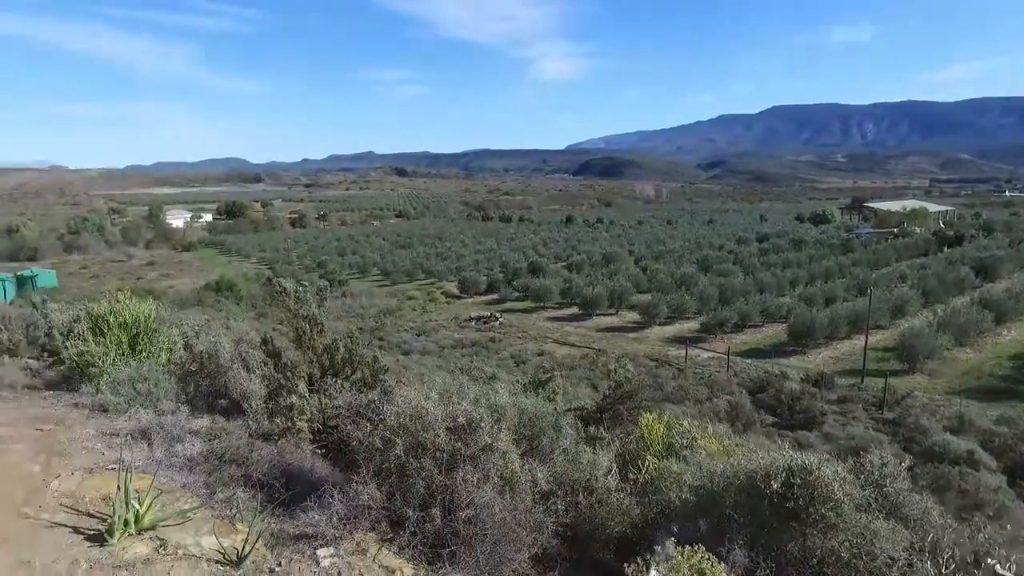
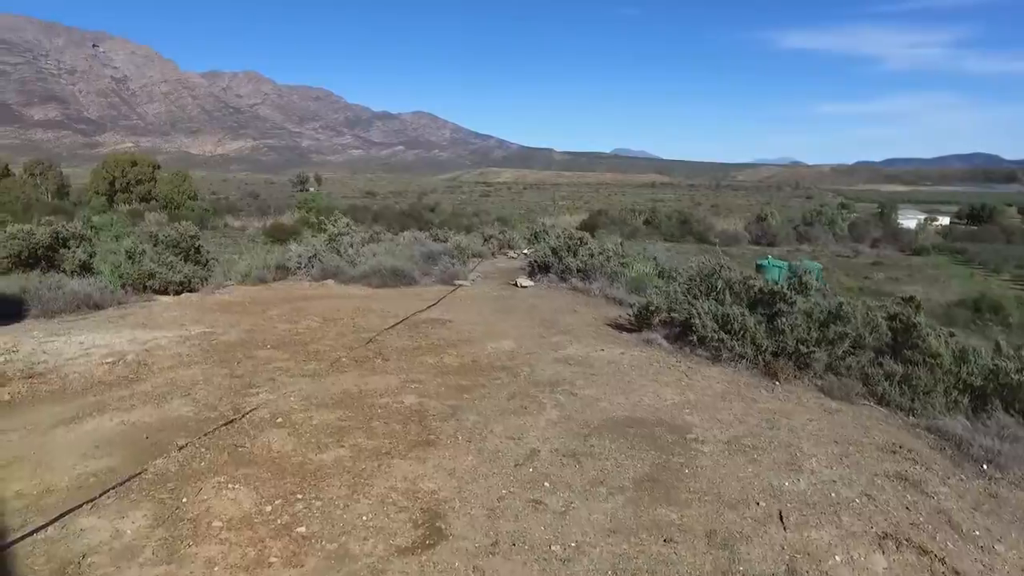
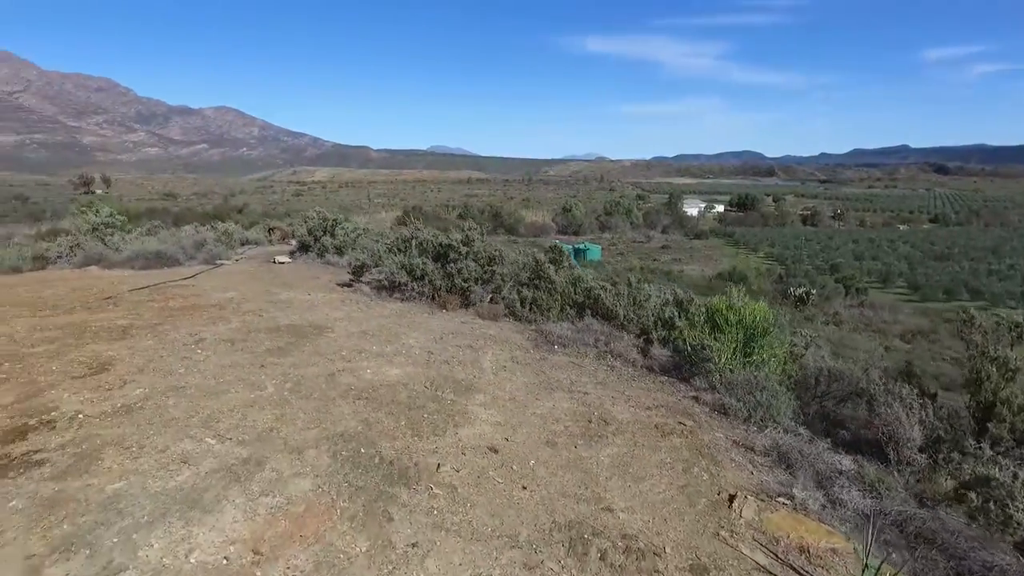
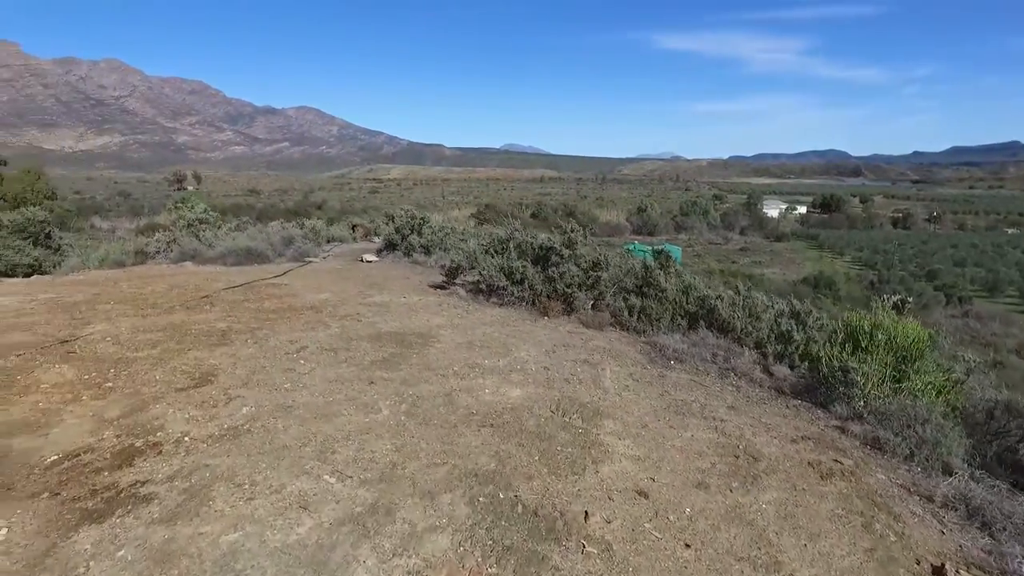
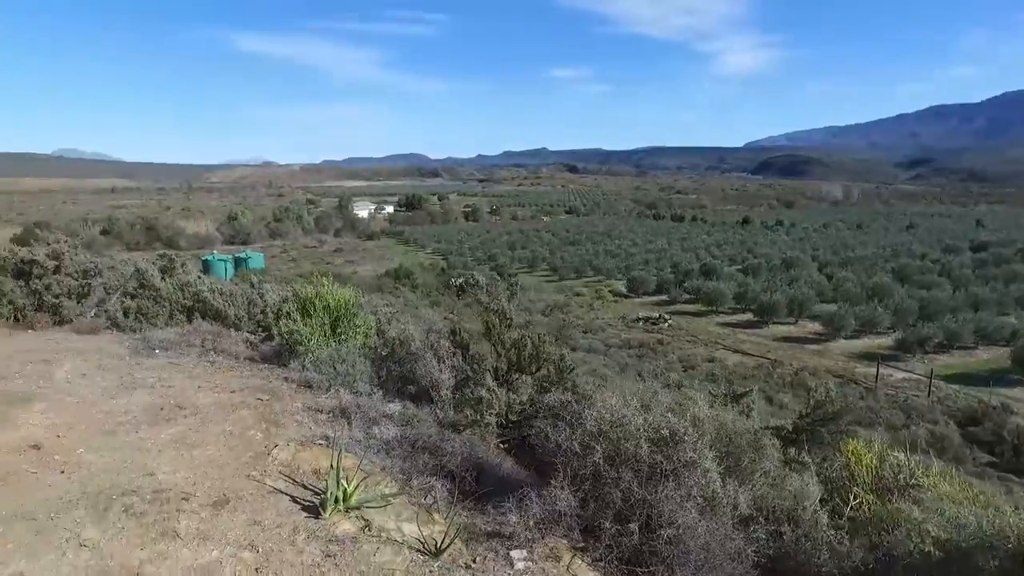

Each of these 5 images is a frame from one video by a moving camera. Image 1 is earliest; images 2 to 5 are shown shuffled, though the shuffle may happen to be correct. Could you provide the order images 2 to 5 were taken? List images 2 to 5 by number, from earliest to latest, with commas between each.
5, 3, 4, 2
